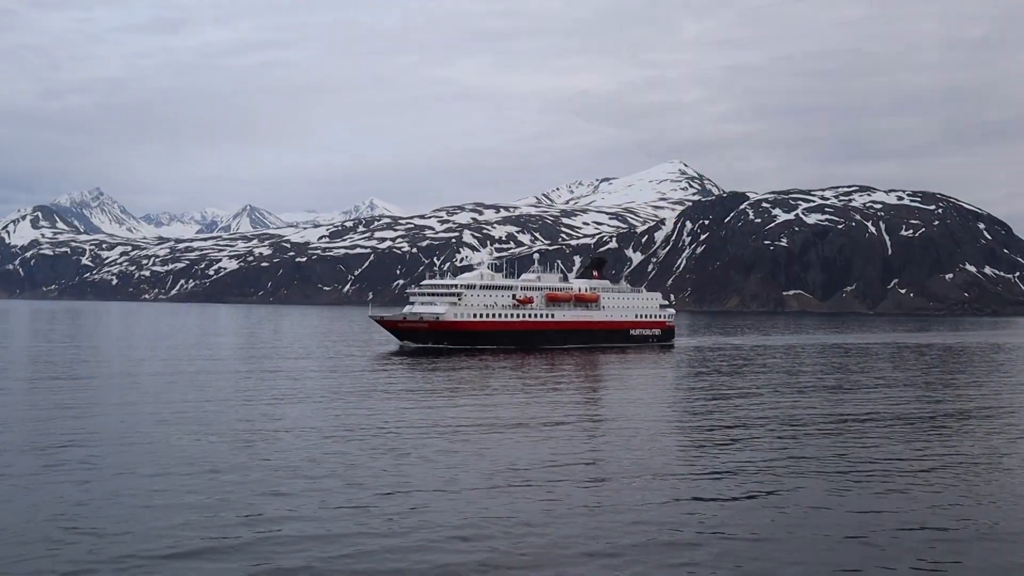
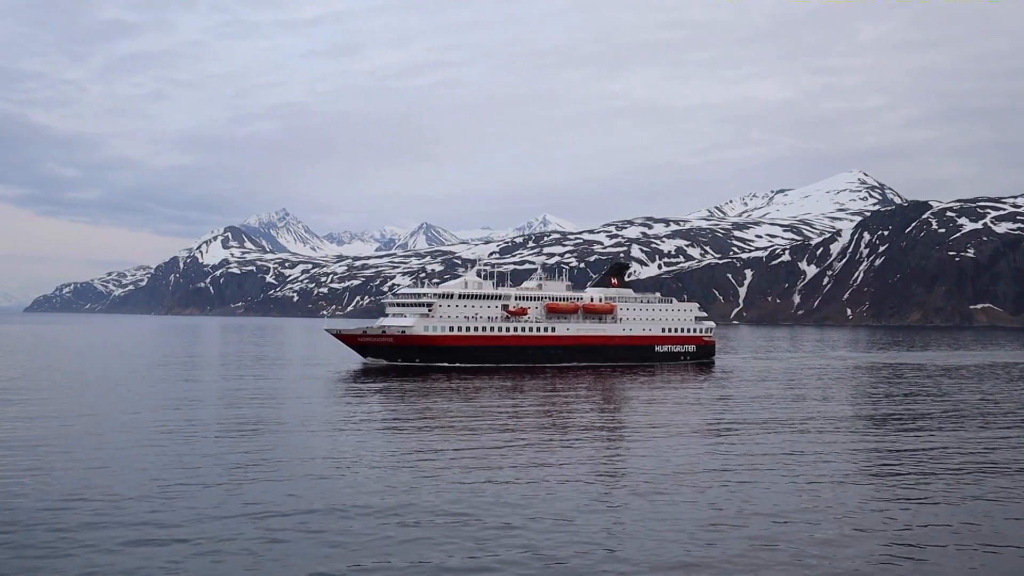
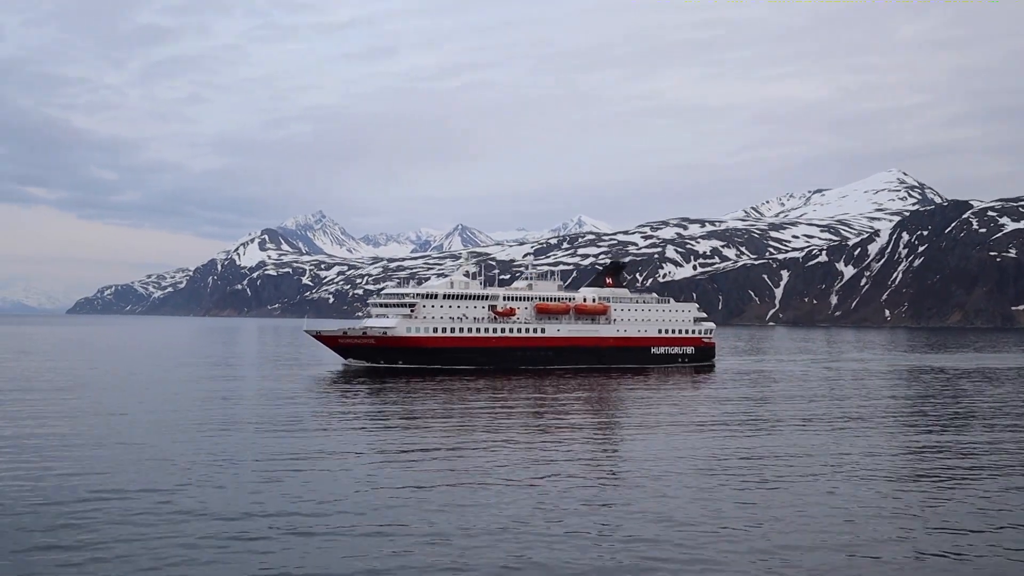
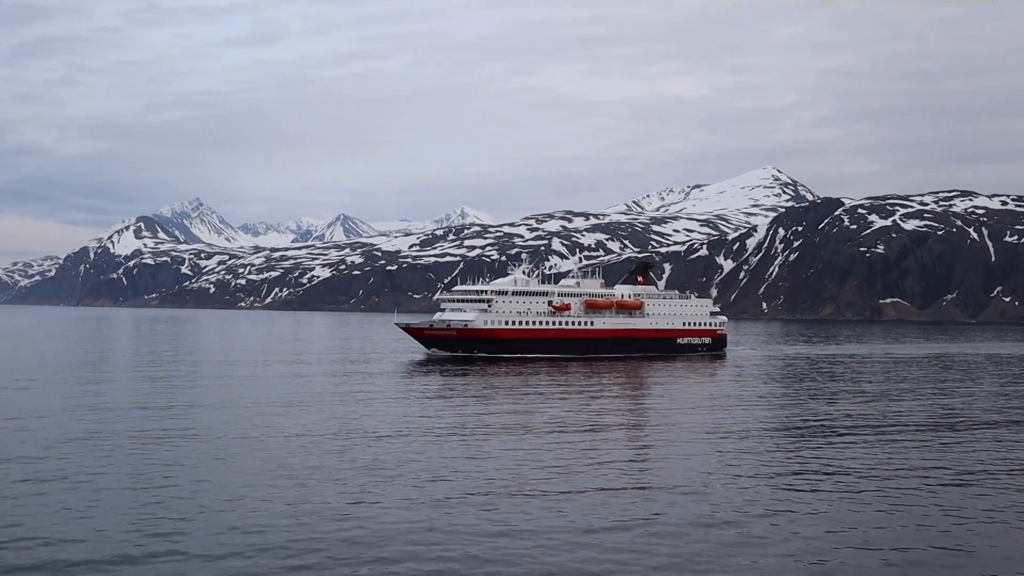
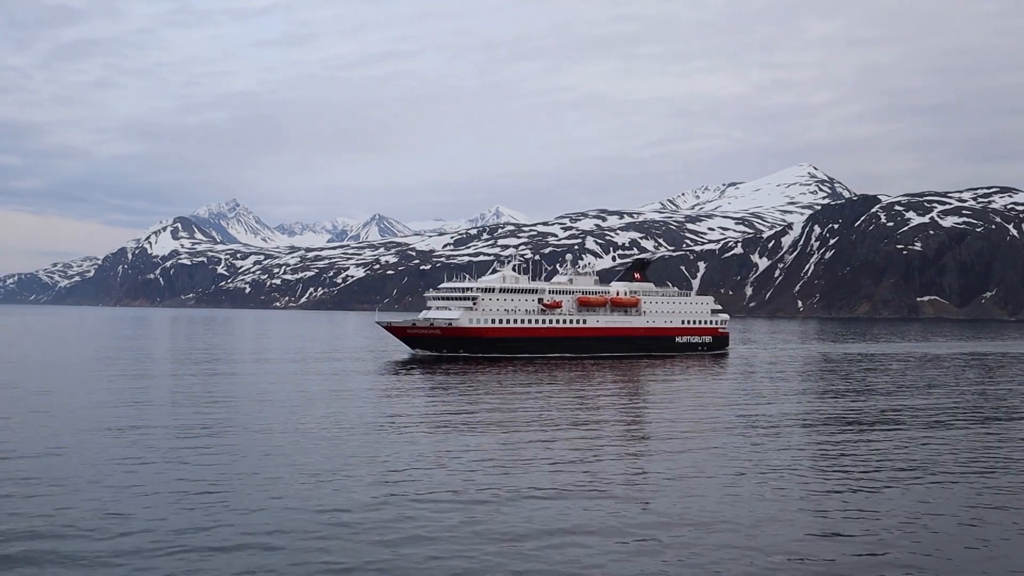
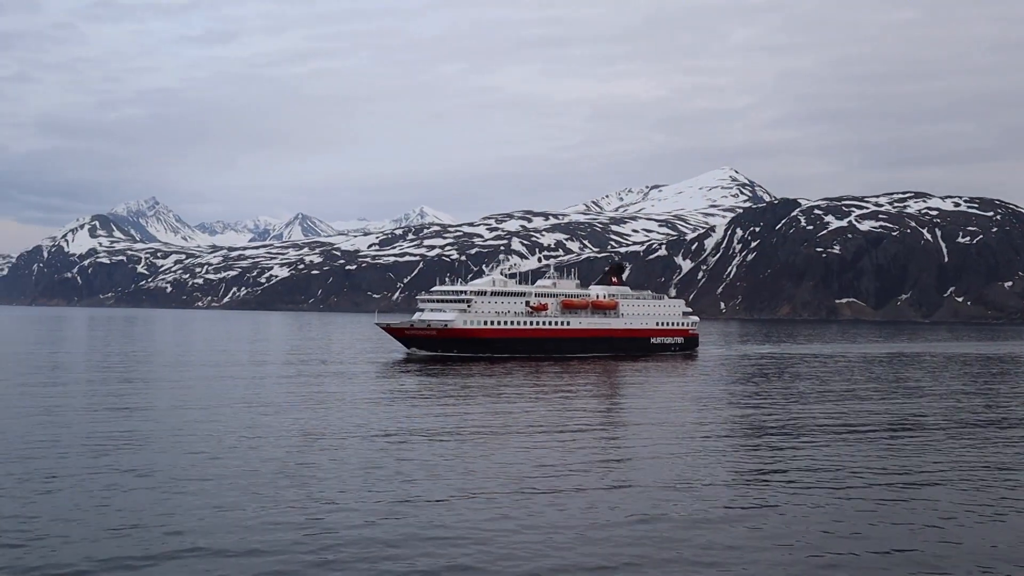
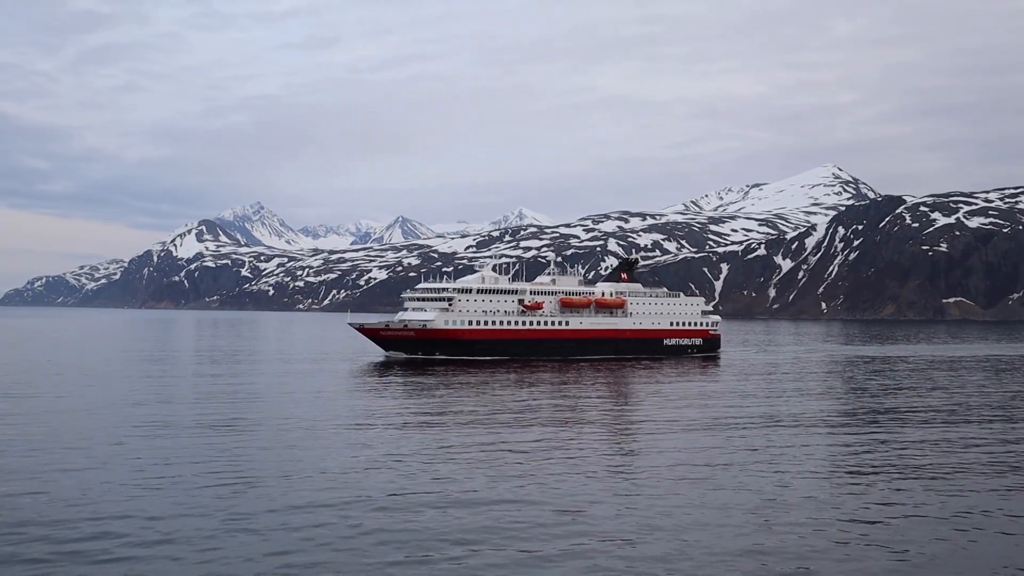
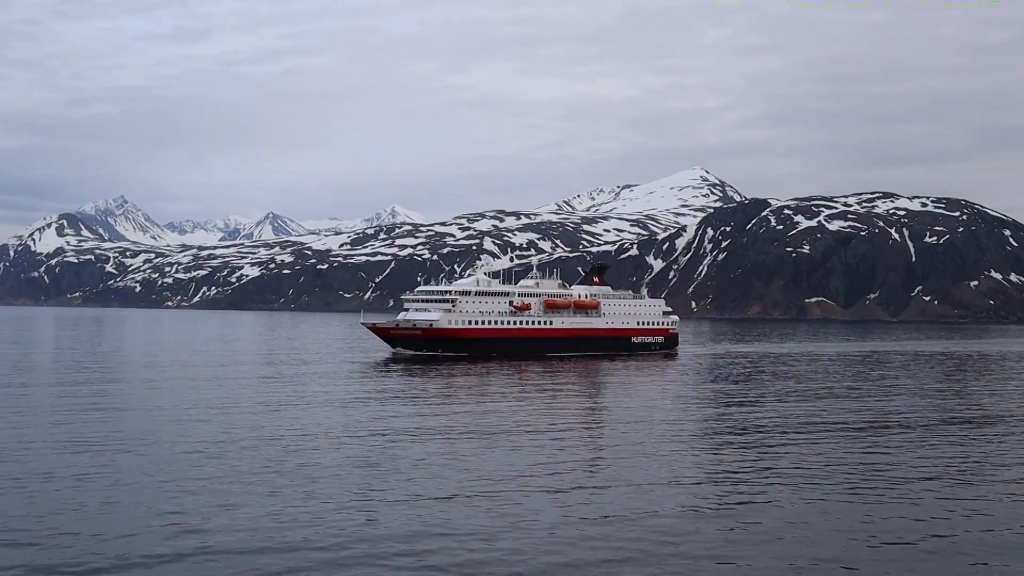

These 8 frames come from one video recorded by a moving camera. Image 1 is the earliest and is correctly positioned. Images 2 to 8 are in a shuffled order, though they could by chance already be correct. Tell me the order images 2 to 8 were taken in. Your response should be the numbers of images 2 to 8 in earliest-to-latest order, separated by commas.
8, 6, 4, 5, 7, 2, 3
